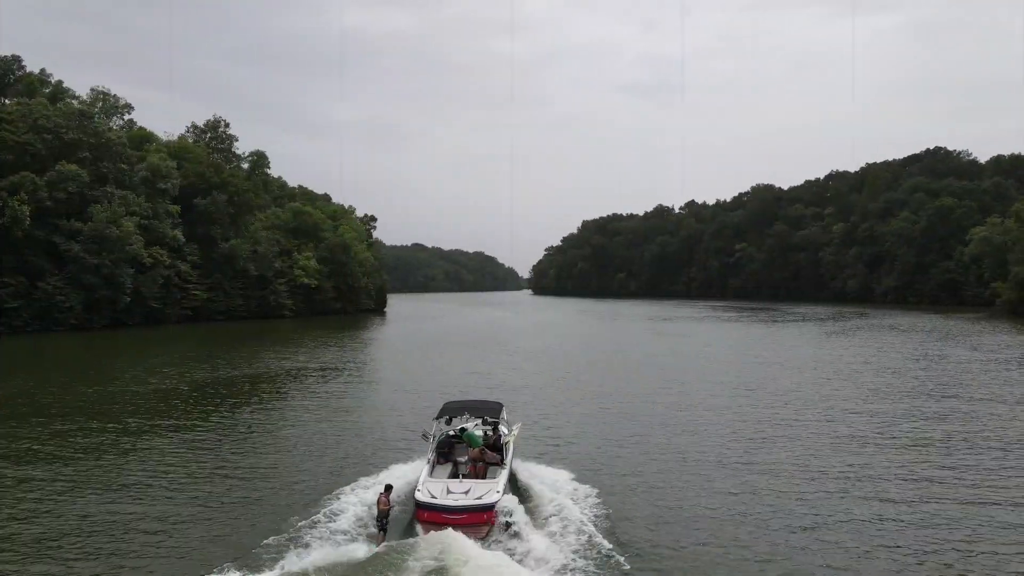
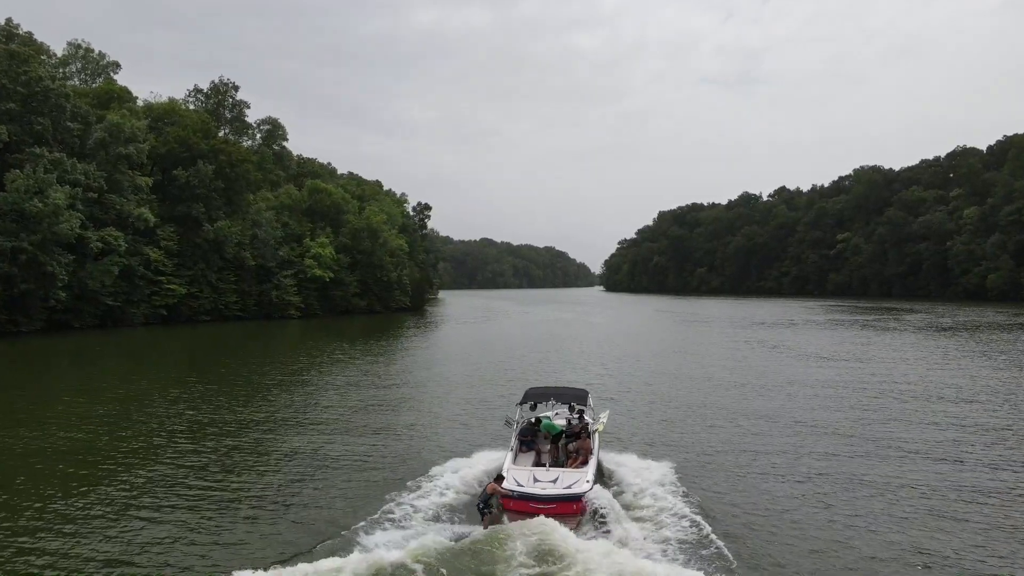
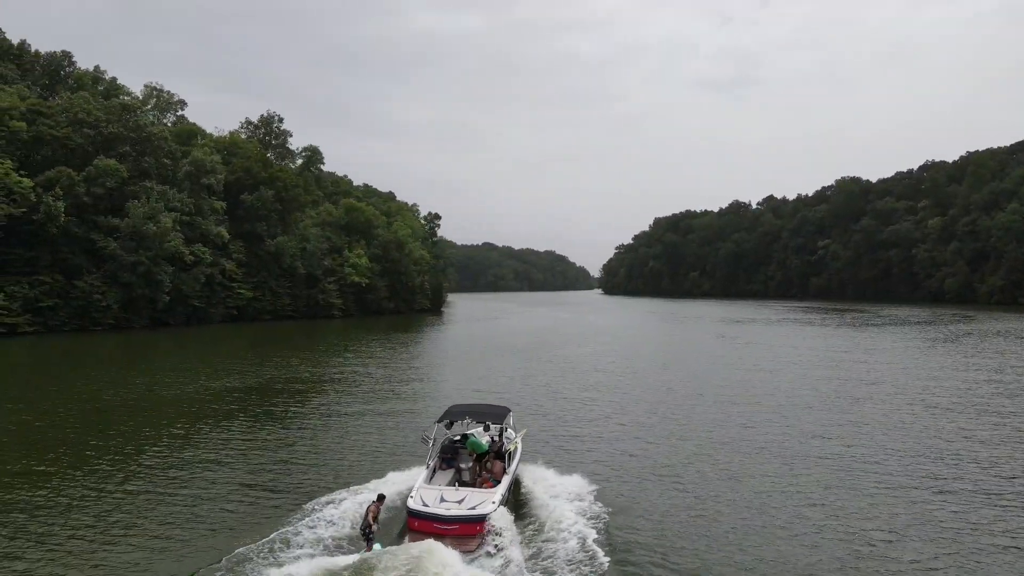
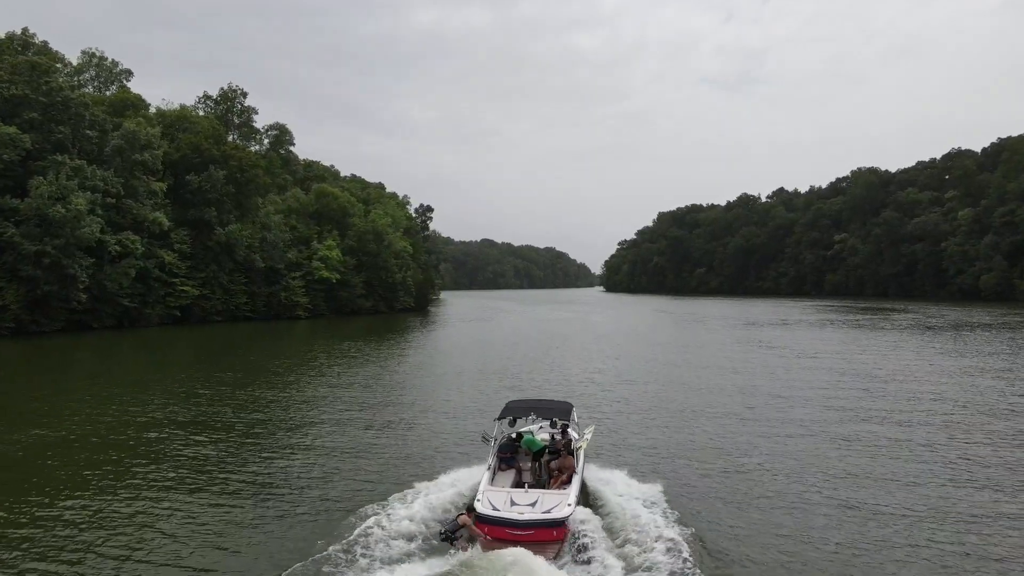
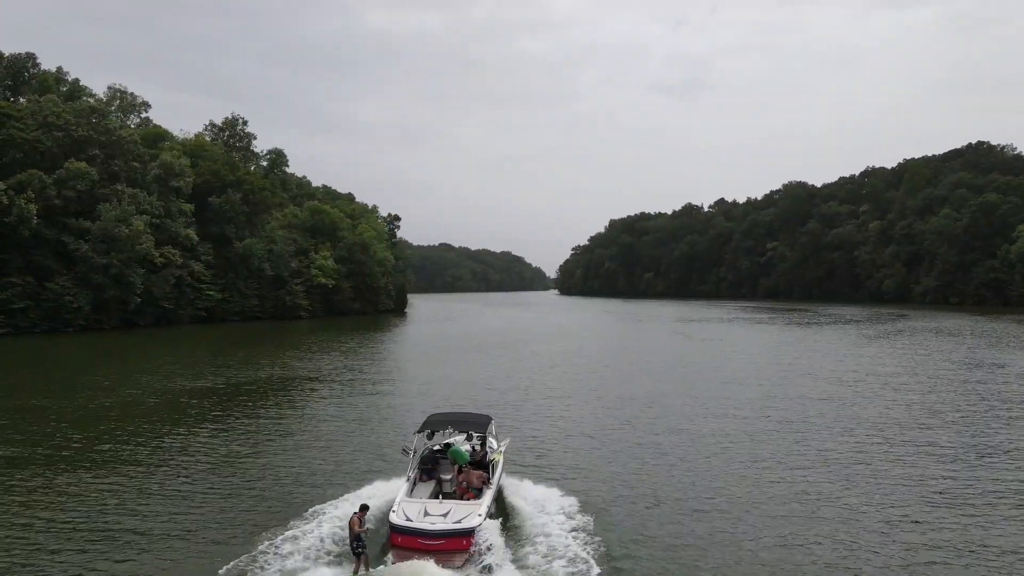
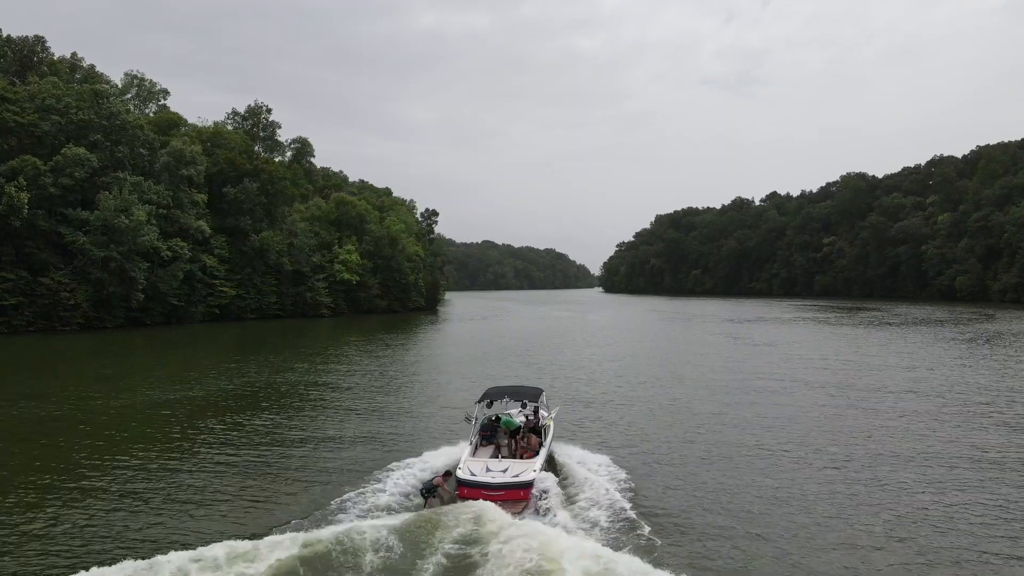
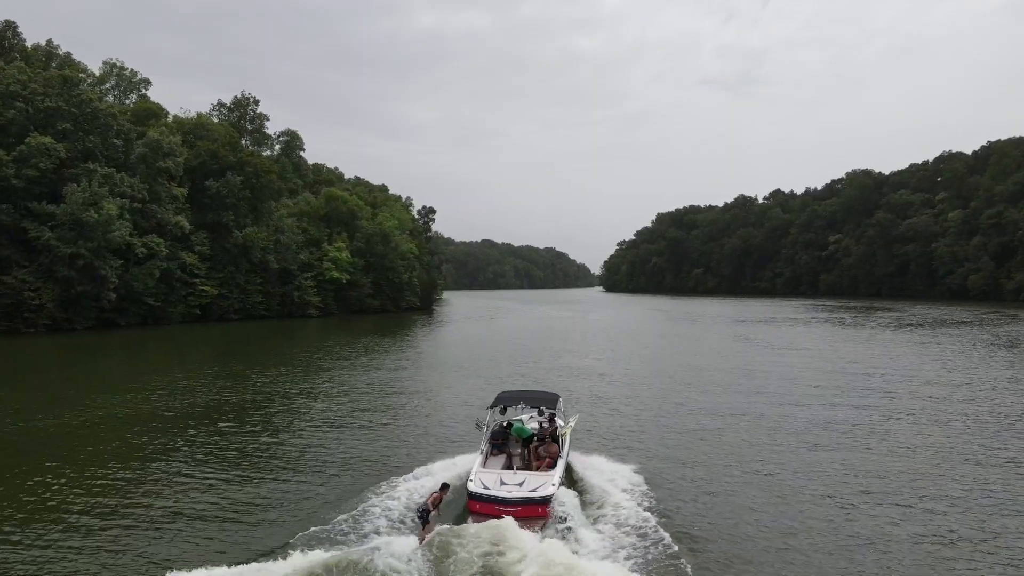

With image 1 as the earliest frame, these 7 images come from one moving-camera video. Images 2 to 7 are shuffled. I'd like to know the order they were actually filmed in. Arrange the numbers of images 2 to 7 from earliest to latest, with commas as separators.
5, 3, 6, 7, 4, 2
